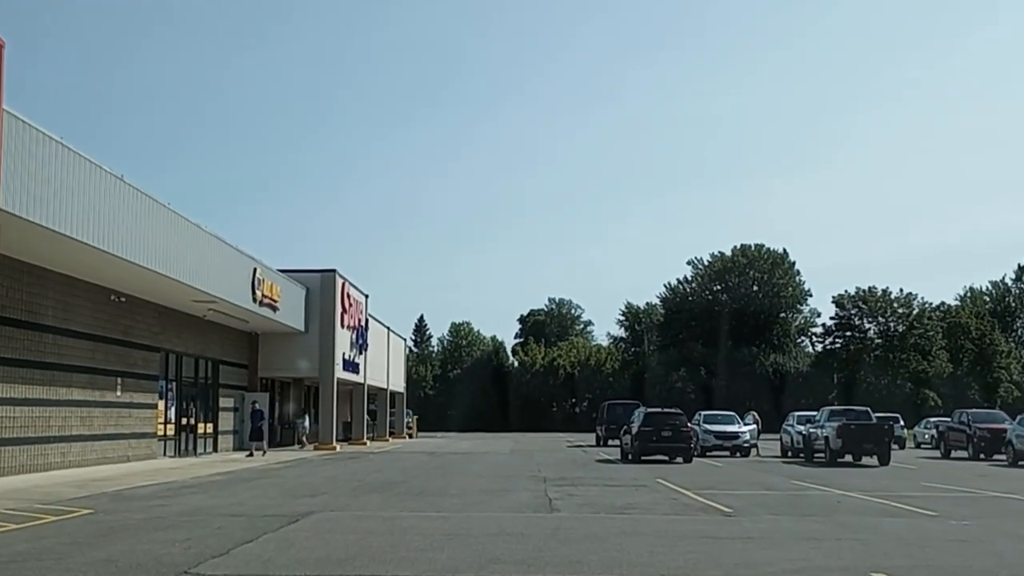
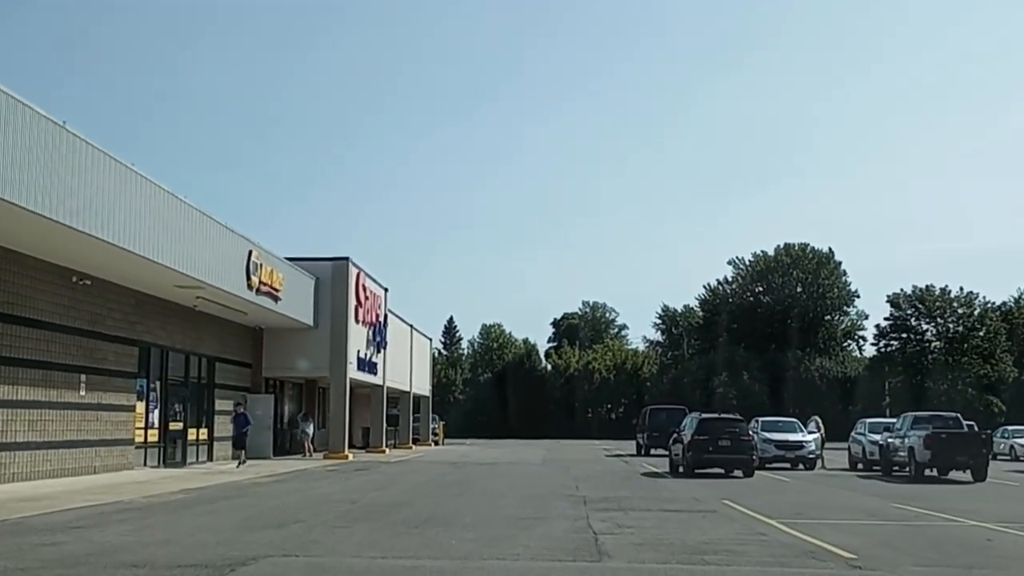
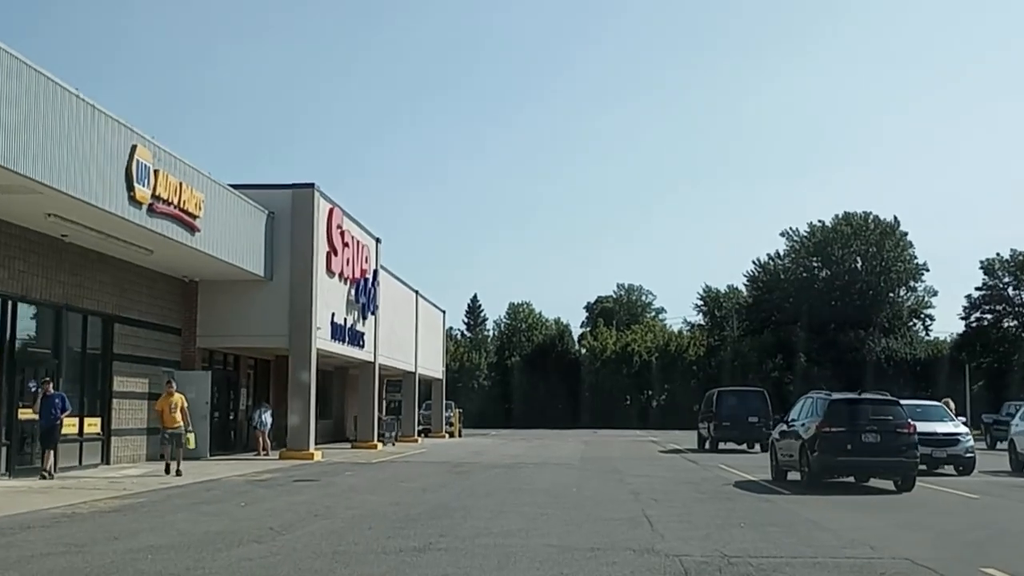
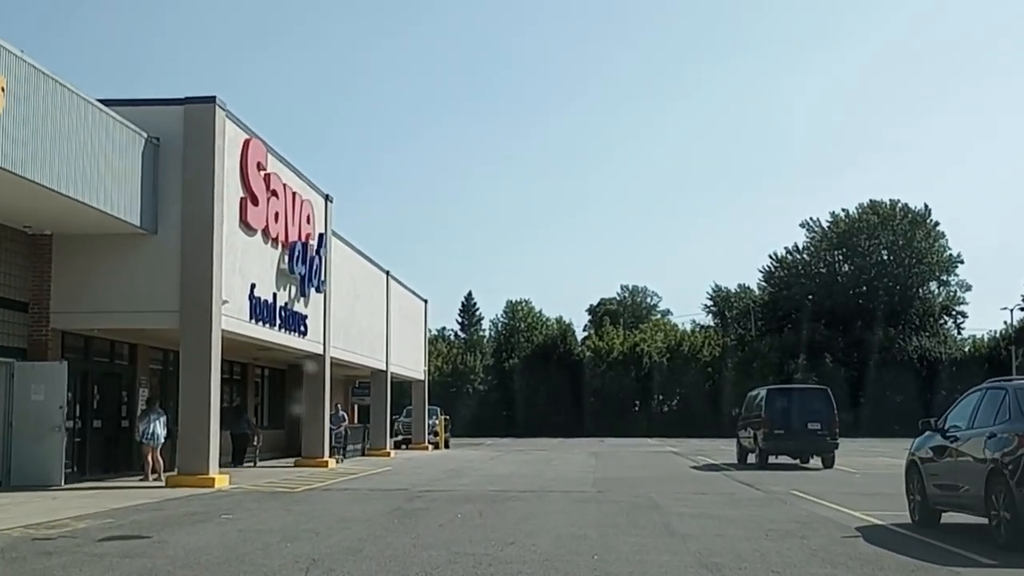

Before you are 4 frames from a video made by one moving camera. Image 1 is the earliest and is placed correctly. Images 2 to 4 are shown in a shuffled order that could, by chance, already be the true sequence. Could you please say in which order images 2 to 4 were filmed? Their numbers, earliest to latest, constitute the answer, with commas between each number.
2, 3, 4
